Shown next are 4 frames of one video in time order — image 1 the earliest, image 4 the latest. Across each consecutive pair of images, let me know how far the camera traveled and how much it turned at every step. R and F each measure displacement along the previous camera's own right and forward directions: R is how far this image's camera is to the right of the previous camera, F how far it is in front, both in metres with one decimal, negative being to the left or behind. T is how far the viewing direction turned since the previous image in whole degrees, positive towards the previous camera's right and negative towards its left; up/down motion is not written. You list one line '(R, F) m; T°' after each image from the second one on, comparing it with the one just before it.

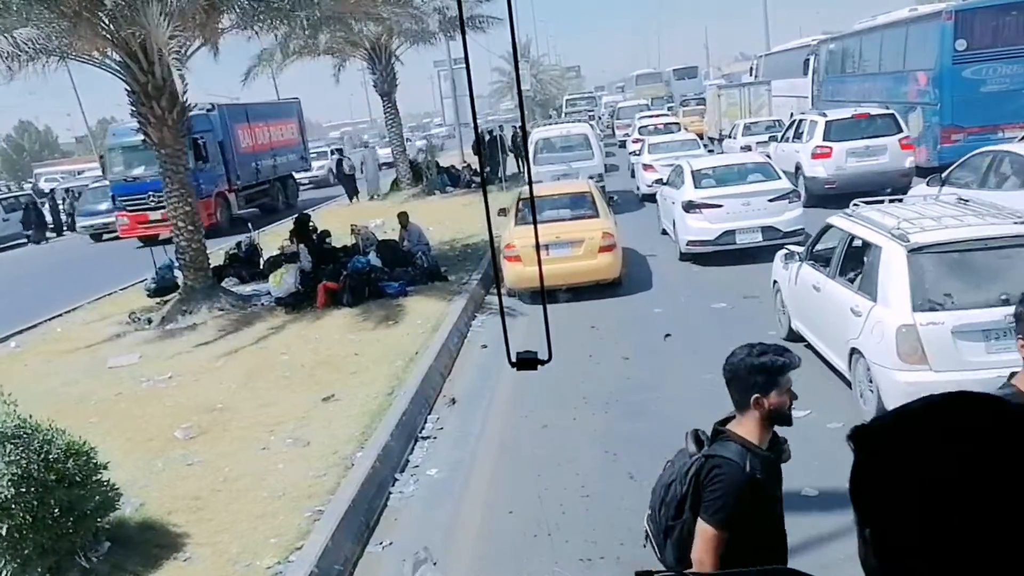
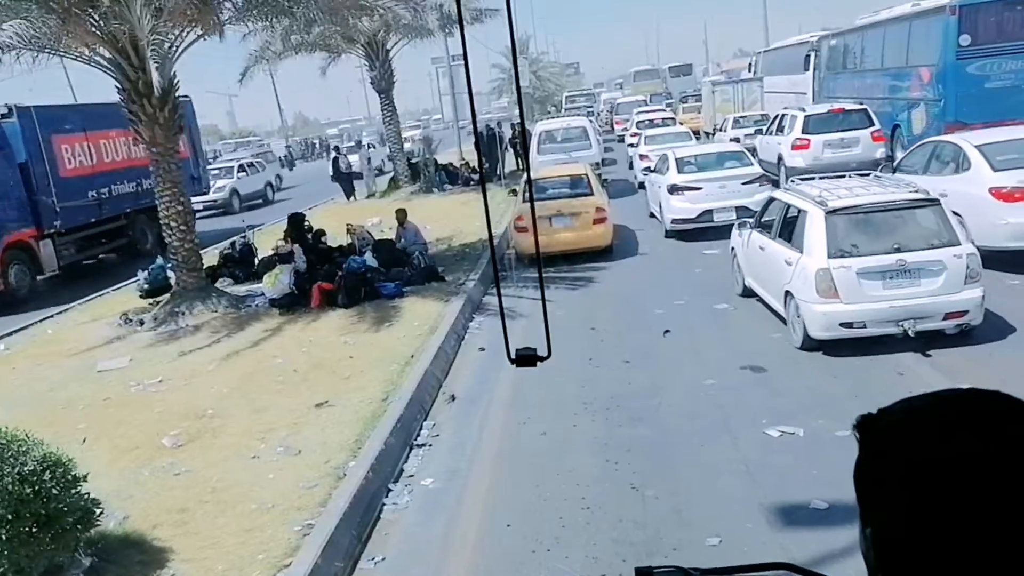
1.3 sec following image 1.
(0.0, +0.2) m; 0°
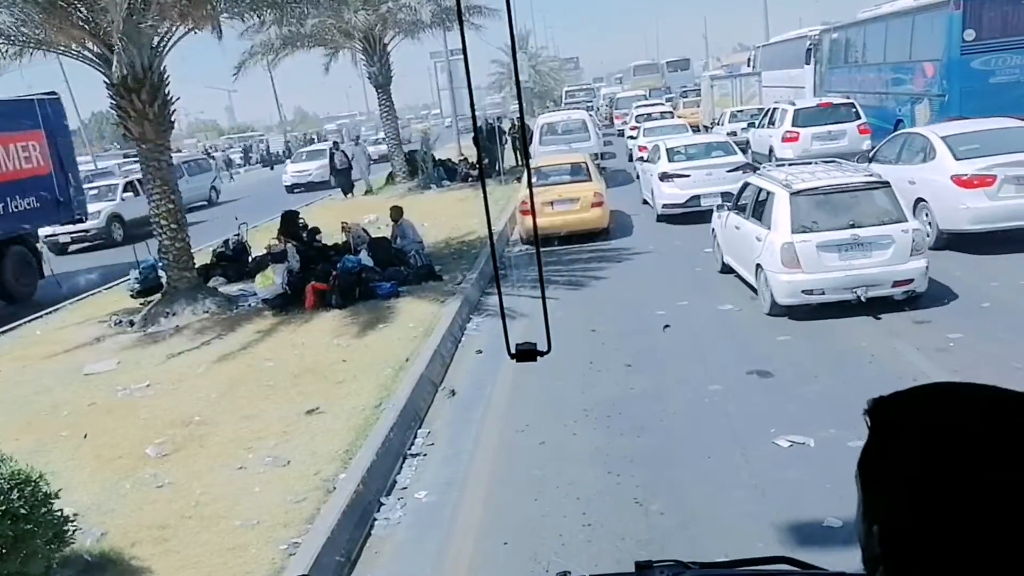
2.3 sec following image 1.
(0.0, +0.3) m; 0°
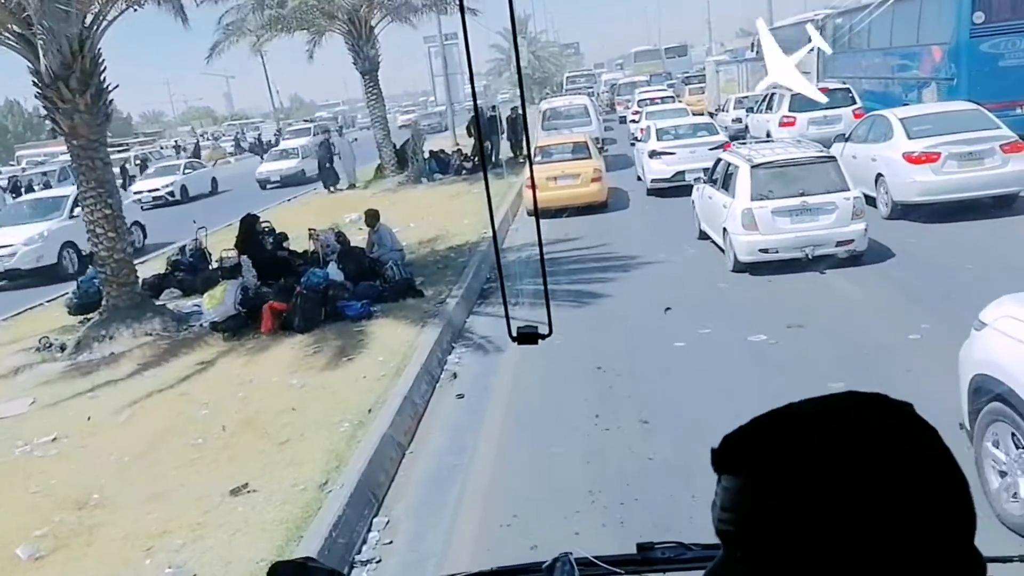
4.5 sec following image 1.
(+0.1, +1.6) m; 0°
